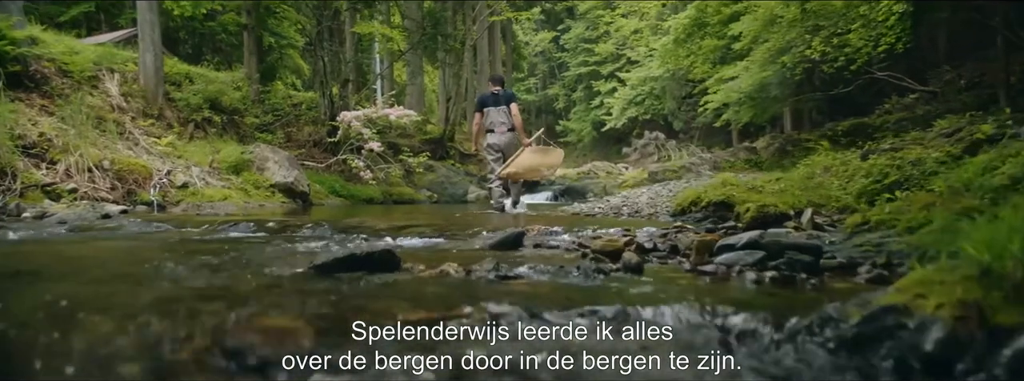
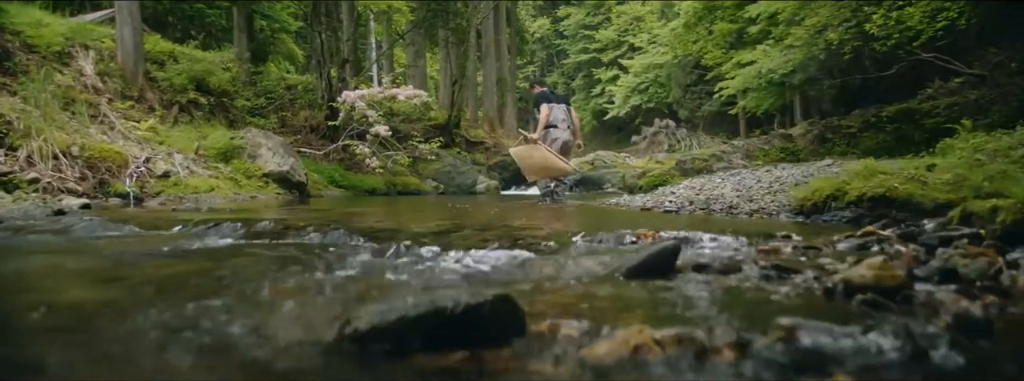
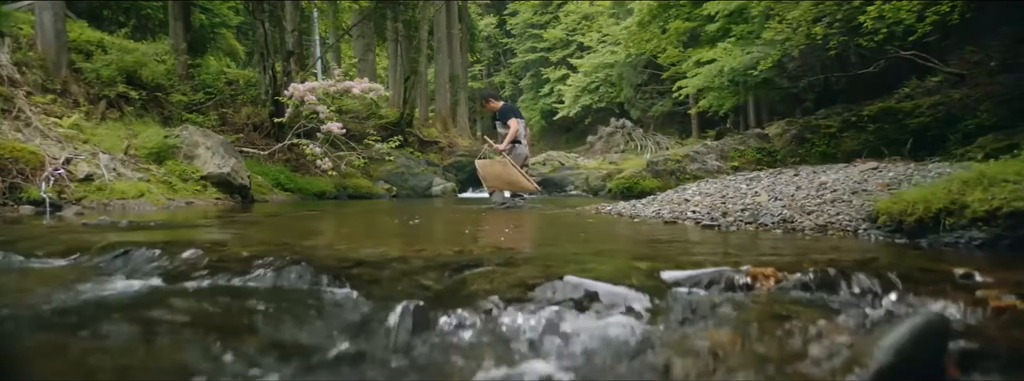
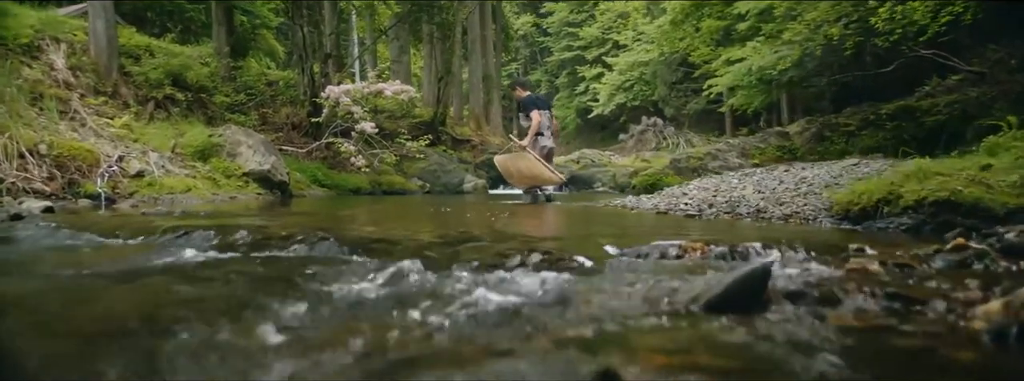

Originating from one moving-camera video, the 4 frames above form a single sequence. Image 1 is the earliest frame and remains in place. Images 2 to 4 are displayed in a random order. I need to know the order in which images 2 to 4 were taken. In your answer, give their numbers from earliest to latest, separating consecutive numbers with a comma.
2, 4, 3
